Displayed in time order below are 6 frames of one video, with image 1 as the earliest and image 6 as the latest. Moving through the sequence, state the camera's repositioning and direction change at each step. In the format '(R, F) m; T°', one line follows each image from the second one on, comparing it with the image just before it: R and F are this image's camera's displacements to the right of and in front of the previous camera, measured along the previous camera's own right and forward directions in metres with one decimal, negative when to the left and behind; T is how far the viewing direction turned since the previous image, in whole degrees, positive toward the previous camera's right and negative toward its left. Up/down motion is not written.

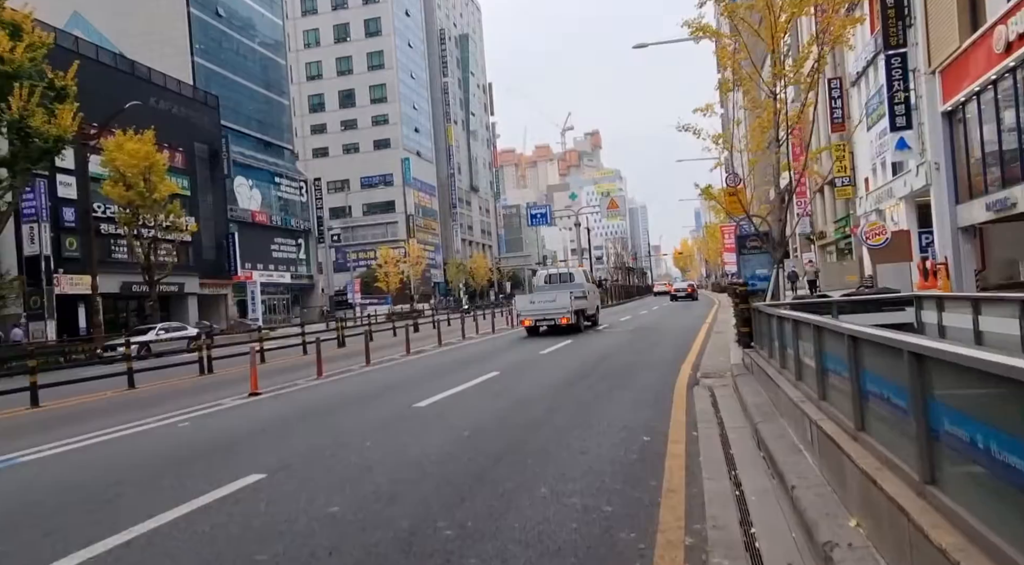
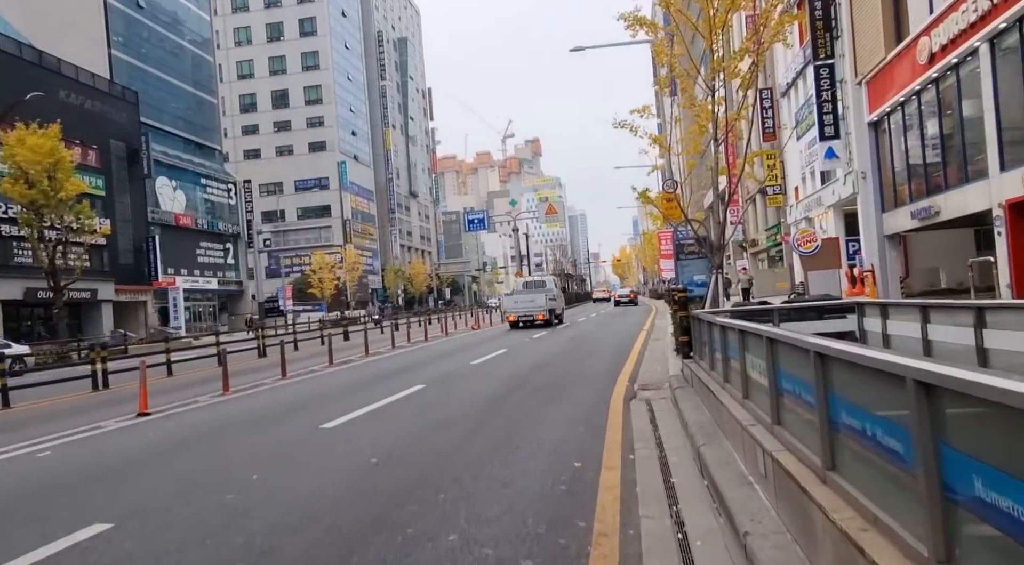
(+0.2, +0.8) m; +5°
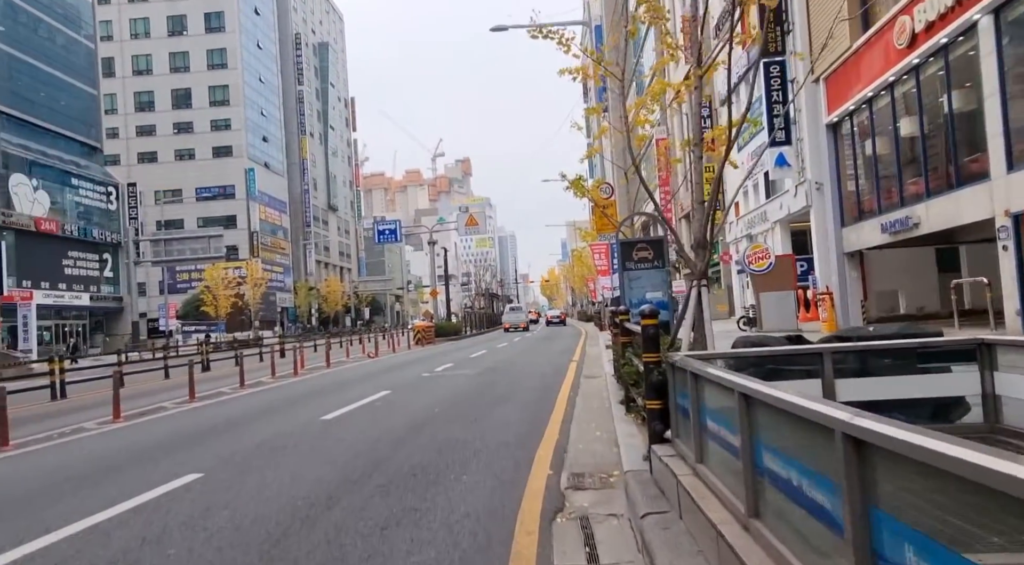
(+0.8, +4.7) m; +5°
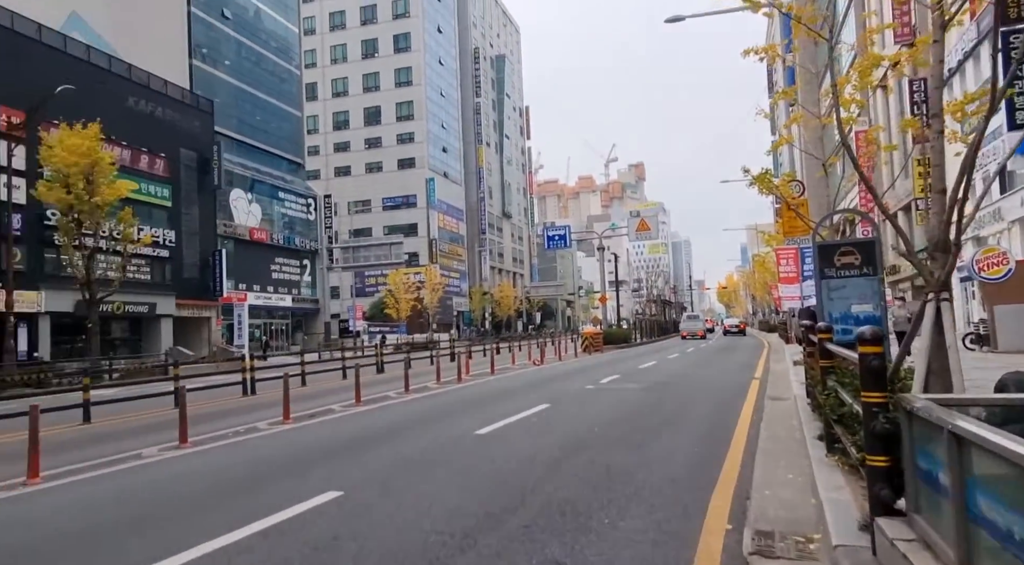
(0.0, +1.0) m; -13°
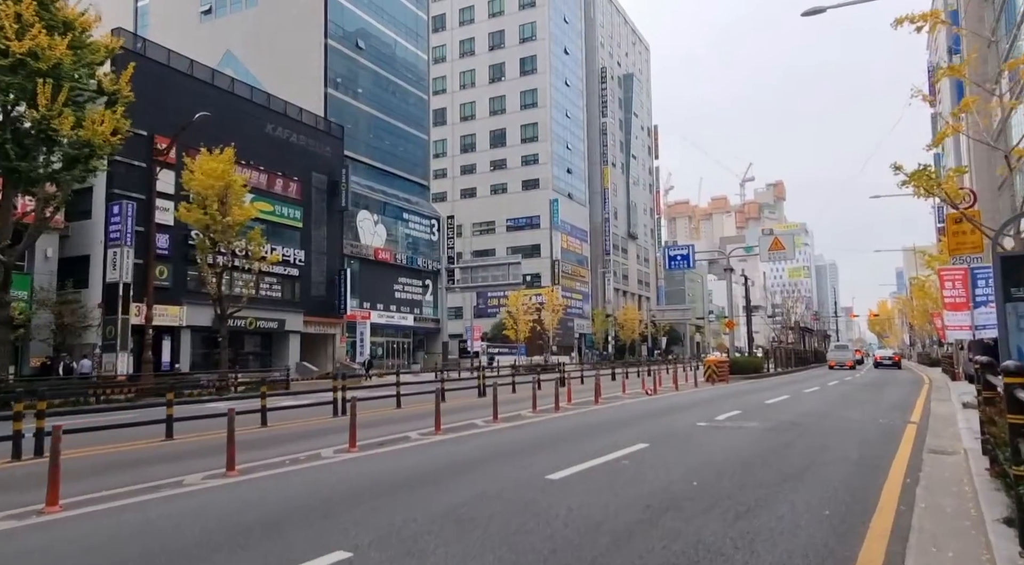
(+0.5, +1.6) m; -10°
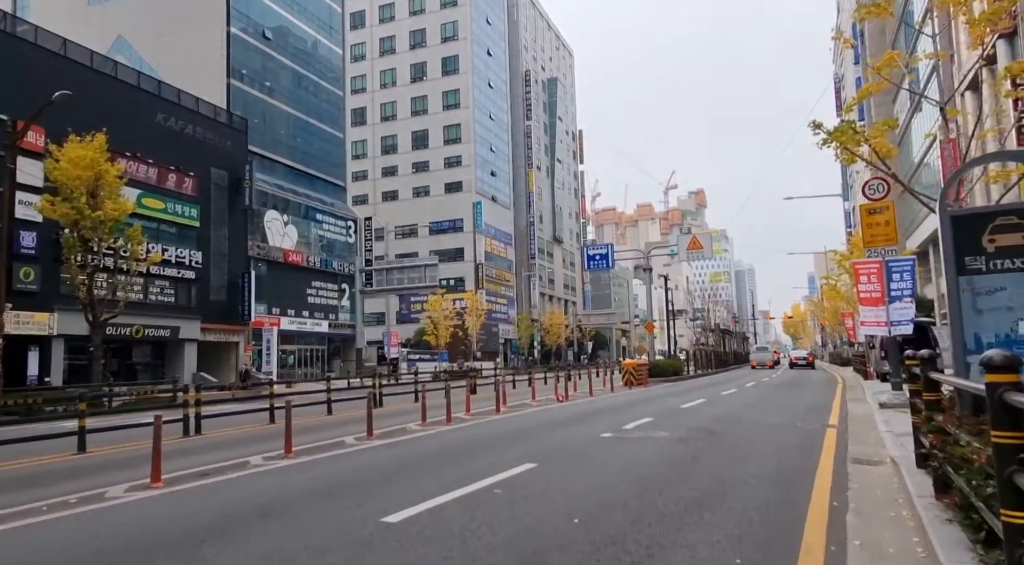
(+0.9, +2.0) m; +5°
